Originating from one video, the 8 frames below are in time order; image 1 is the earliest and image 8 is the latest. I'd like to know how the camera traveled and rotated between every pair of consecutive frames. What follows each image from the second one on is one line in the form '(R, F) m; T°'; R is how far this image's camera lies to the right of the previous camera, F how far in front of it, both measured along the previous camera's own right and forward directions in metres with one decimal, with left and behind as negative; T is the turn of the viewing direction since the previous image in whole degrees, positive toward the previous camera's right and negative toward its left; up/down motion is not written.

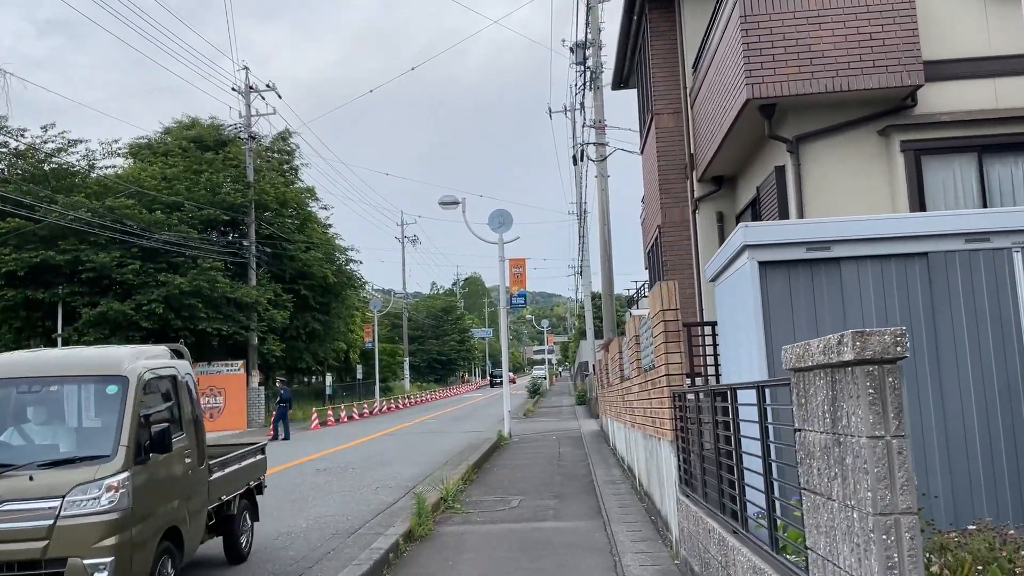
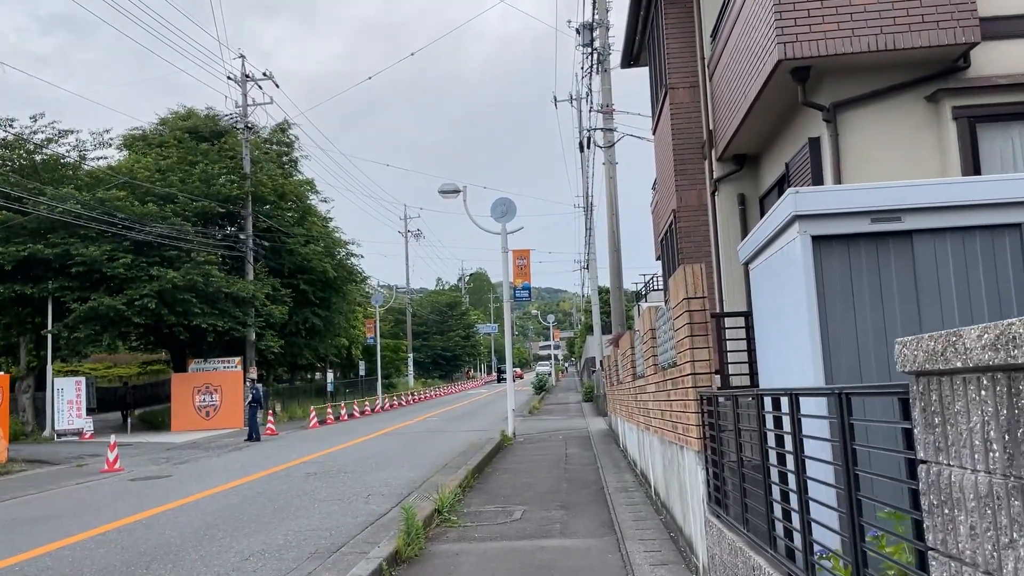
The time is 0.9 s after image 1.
(+0.1, +1.0) m; 0°
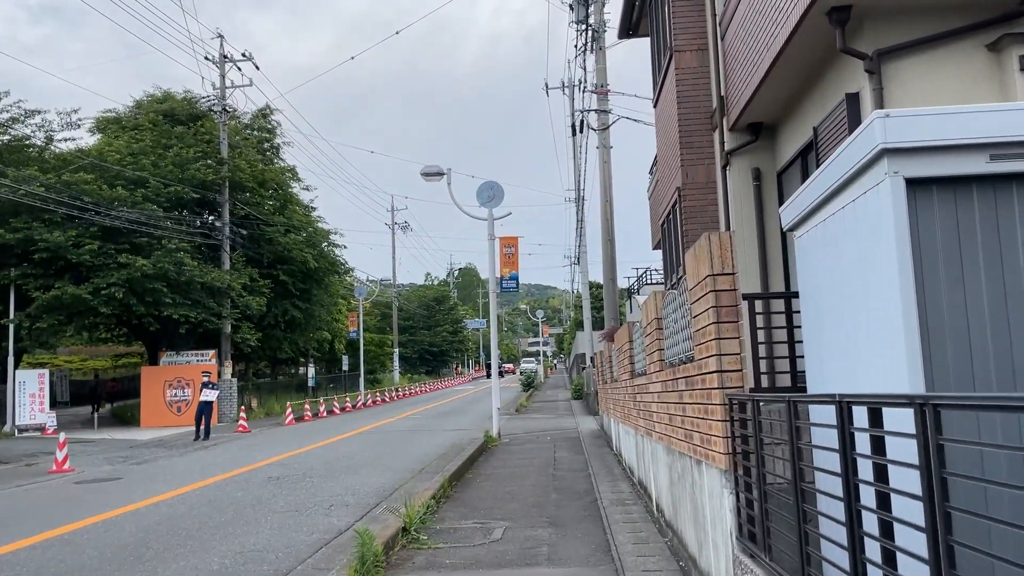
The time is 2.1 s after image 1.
(+0.1, +1.3) m; +1°
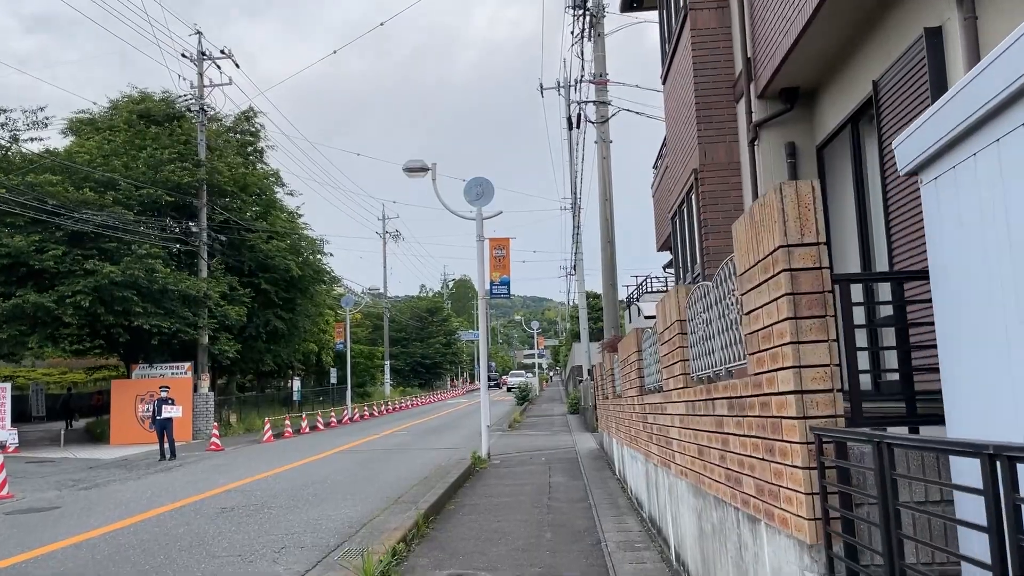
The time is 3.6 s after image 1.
(+0.1, +1.6) m; 0°
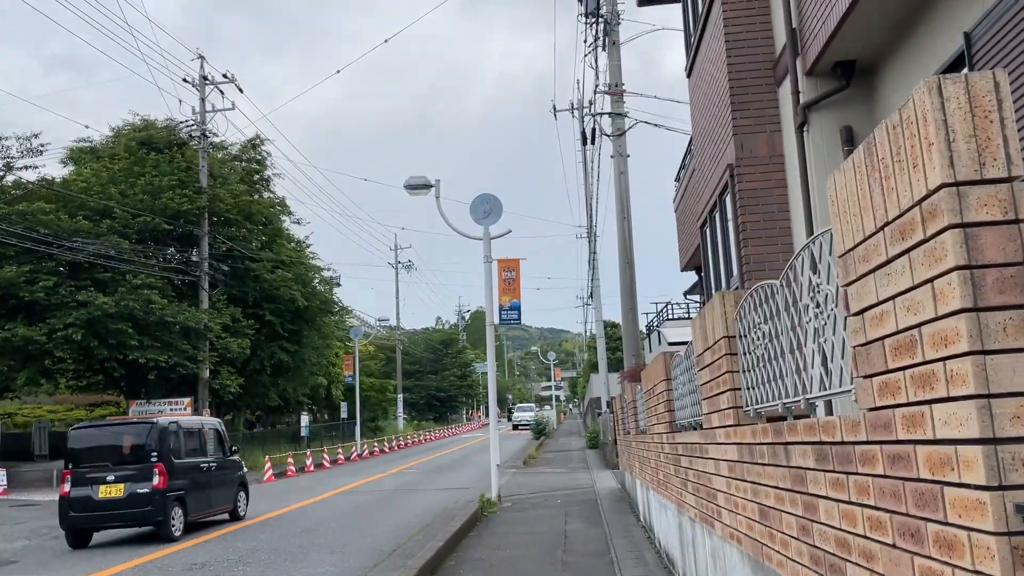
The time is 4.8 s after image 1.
(+0.1, +1.3) m; -1°
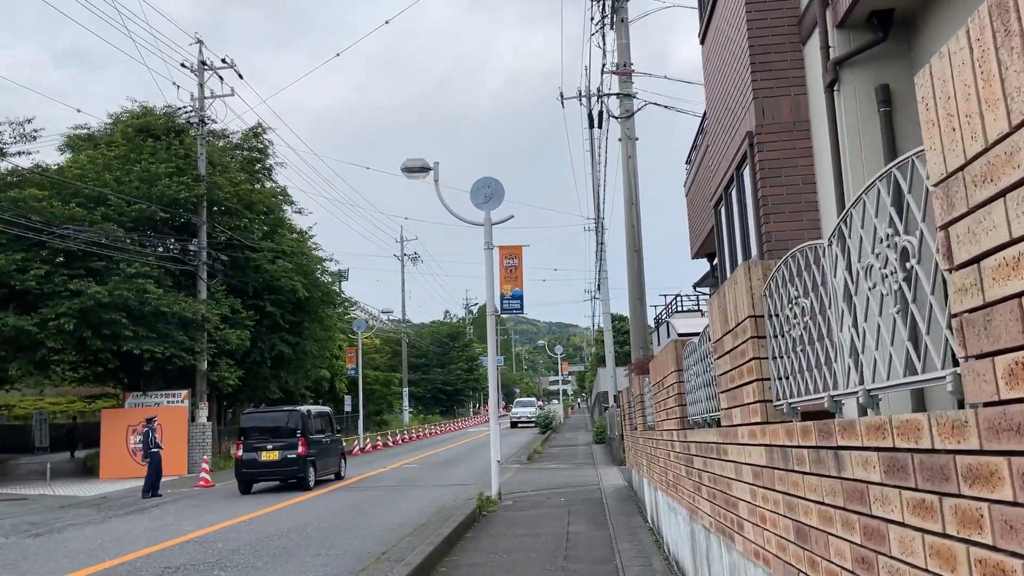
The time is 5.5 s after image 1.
(+0.1, +0.7) m; -1°
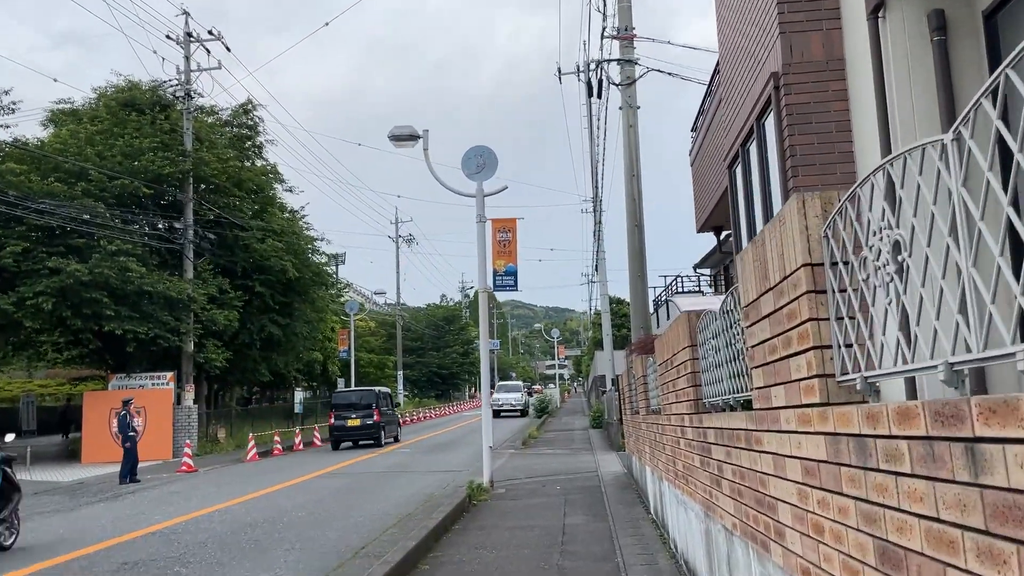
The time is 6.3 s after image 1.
(+0.1, +0.9) m; 0°
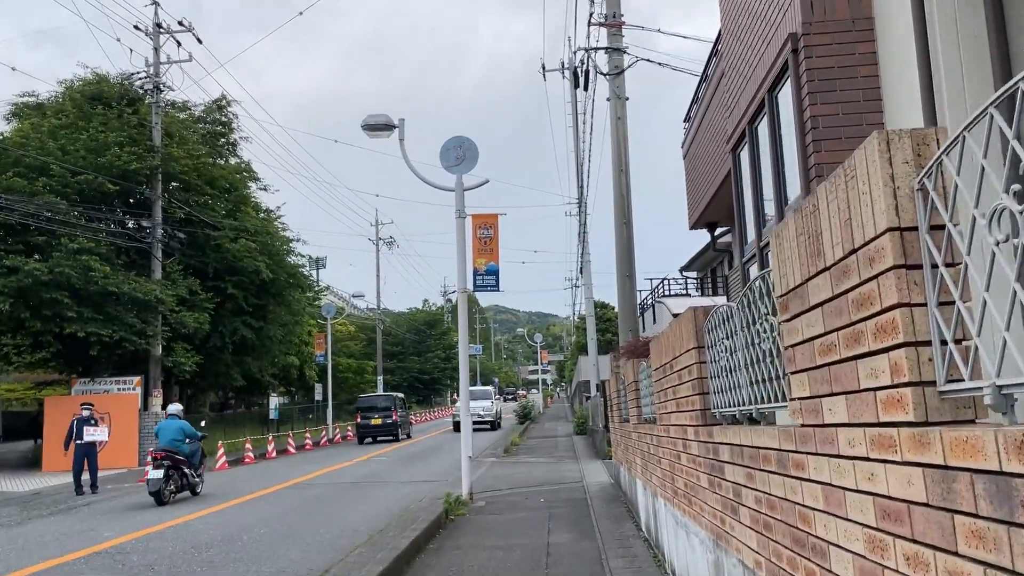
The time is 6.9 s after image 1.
(0.0, +0.8) m; +1°
